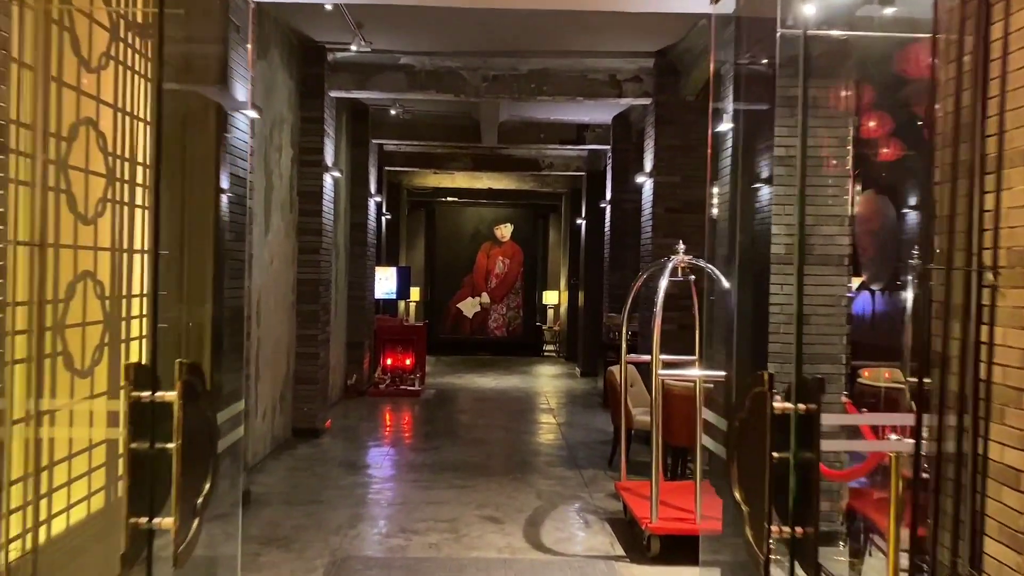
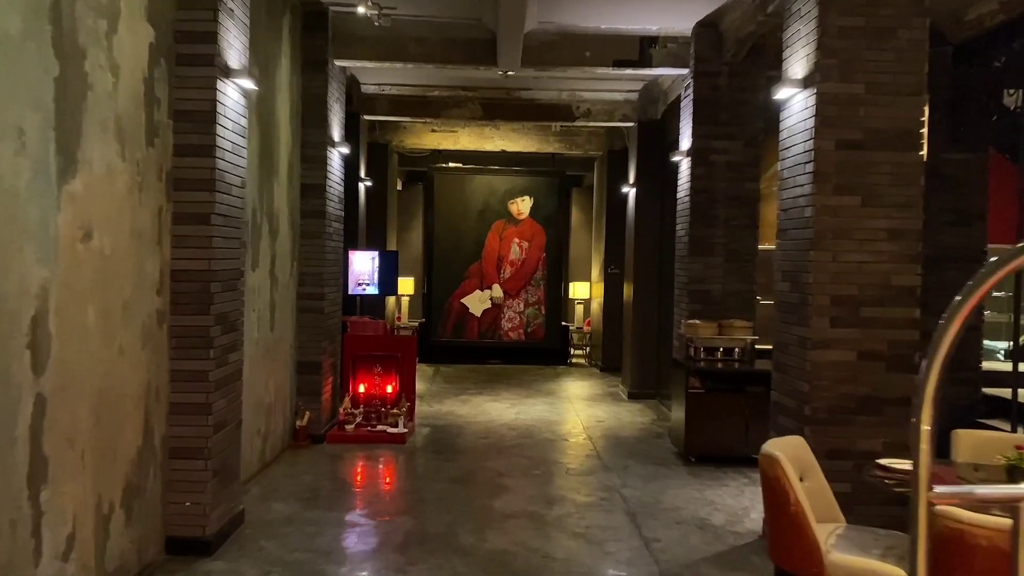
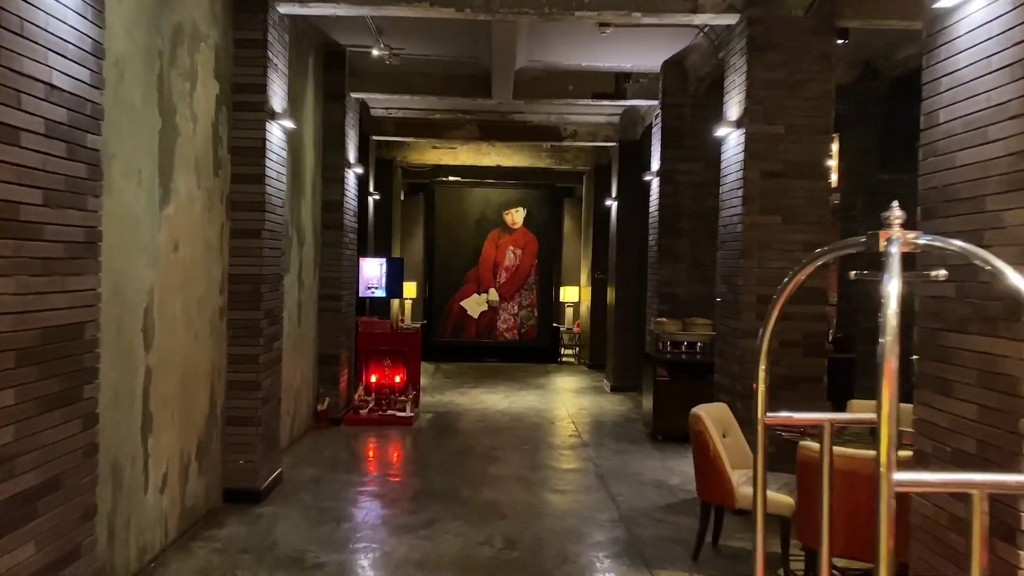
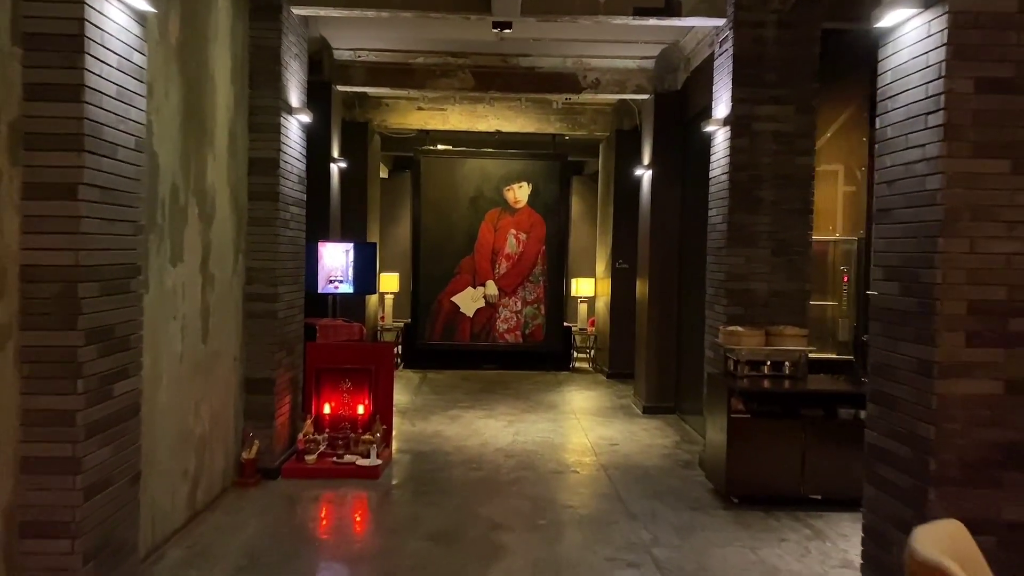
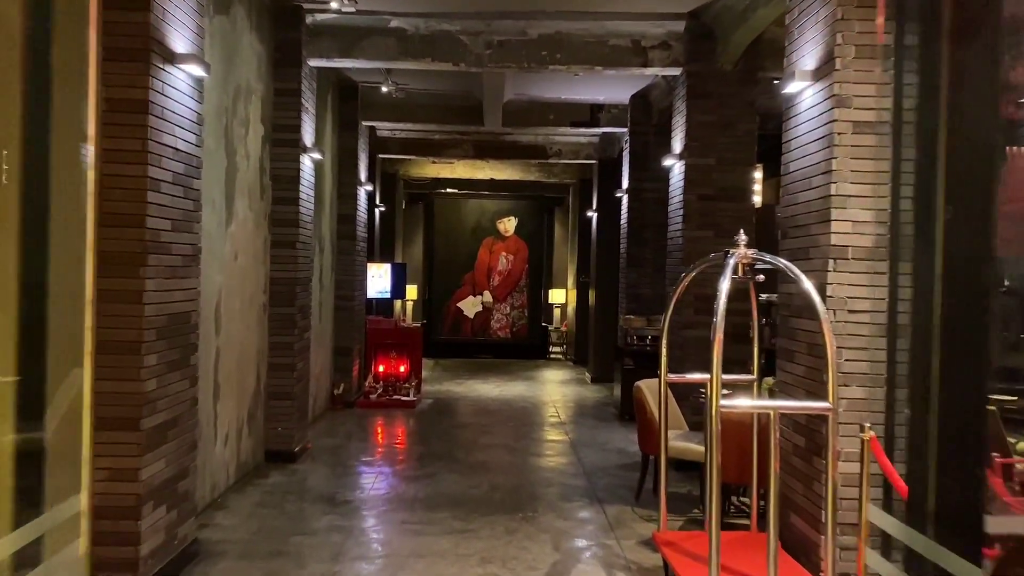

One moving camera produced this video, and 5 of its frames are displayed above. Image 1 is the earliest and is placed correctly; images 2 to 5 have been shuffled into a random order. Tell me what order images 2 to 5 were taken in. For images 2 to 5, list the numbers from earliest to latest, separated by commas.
5, 3, 2, 4
